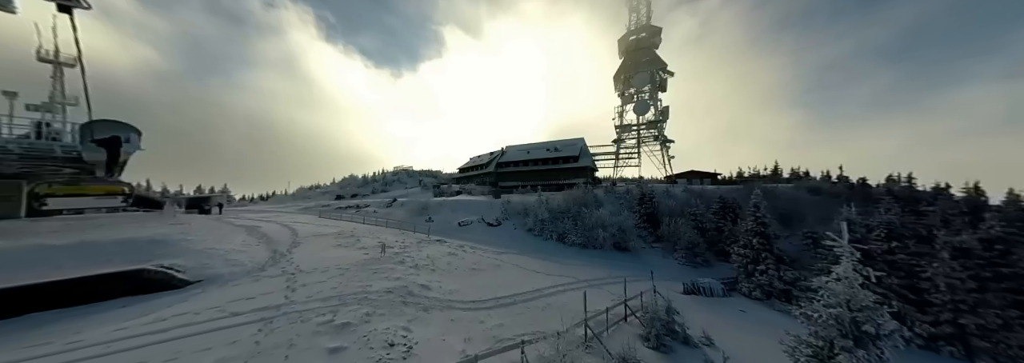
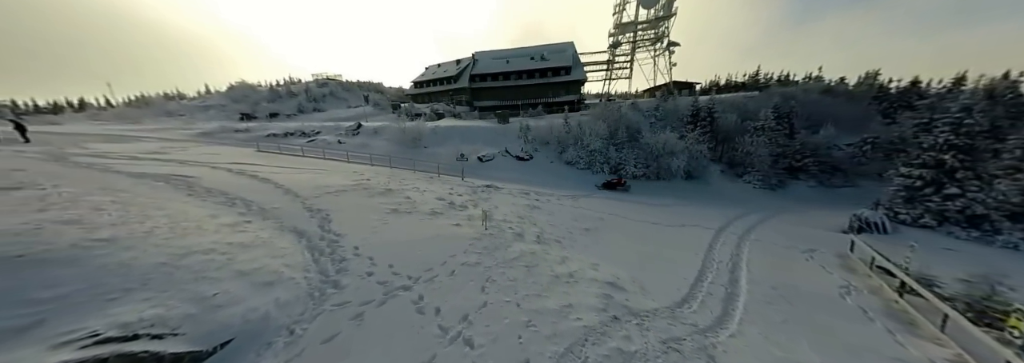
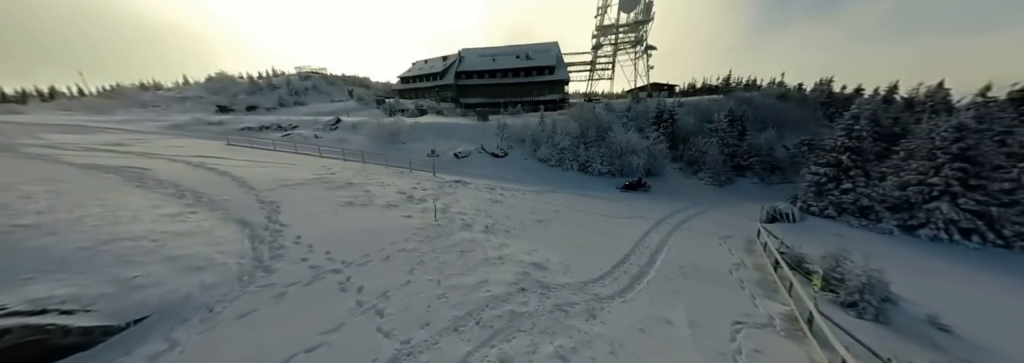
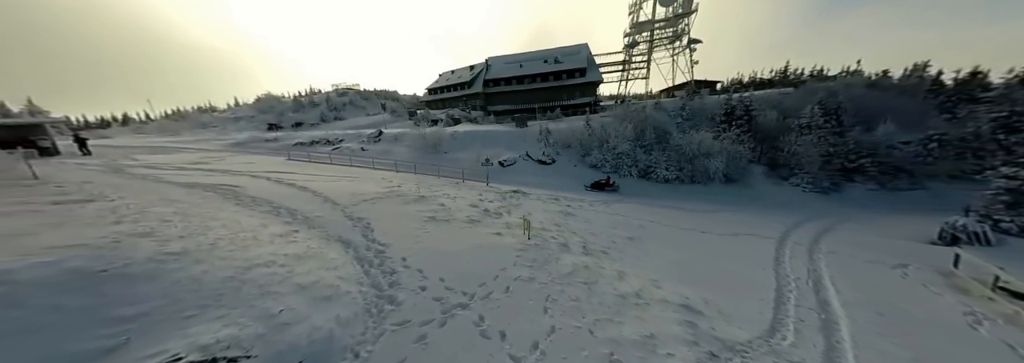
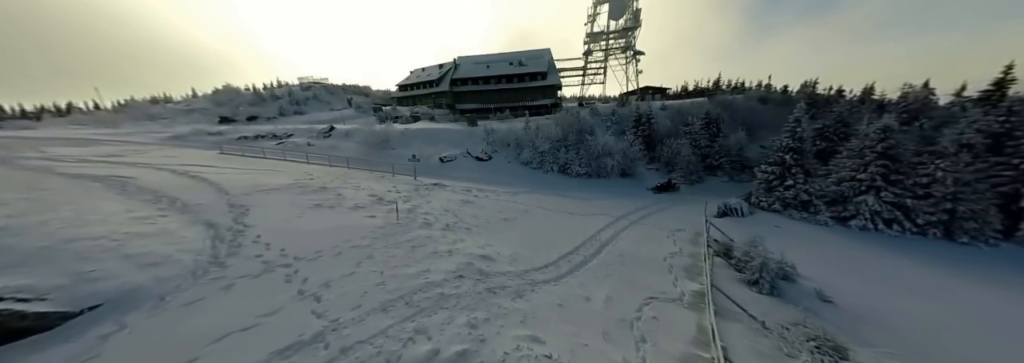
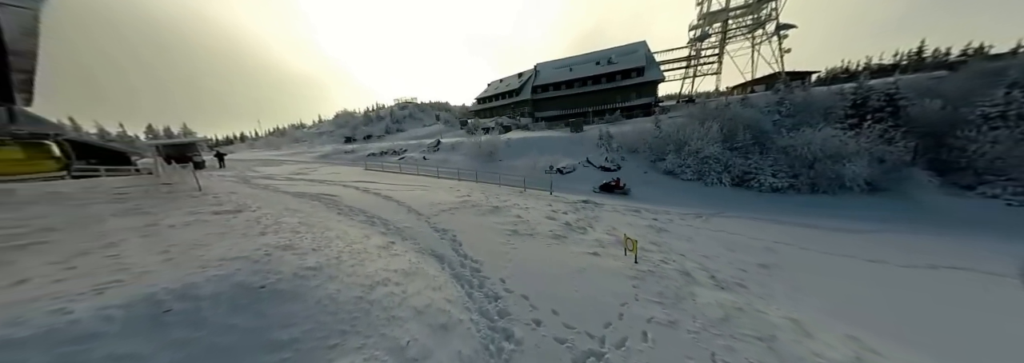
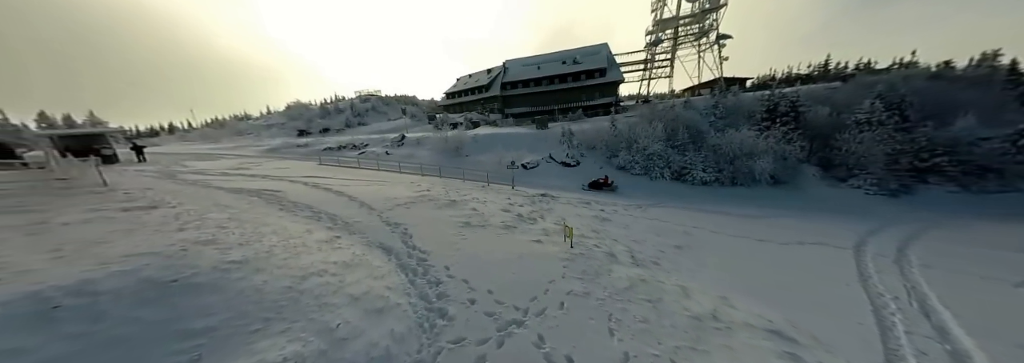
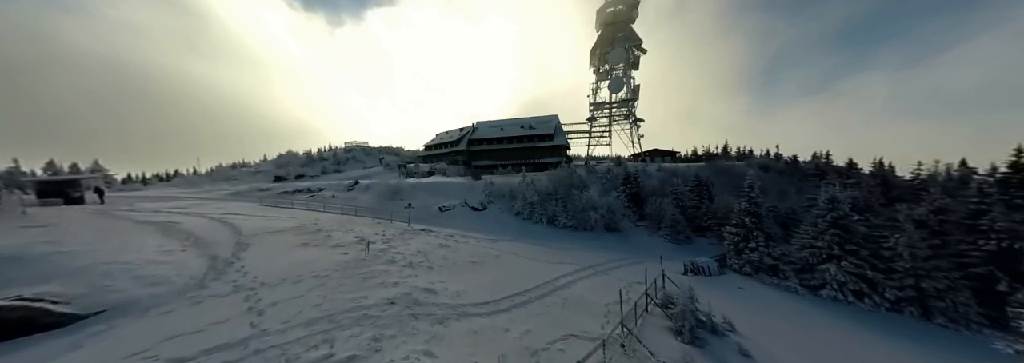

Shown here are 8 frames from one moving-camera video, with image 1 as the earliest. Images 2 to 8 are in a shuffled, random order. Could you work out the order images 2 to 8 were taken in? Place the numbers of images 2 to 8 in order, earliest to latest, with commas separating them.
8, 5, 3, 2, 4, 7, 6
